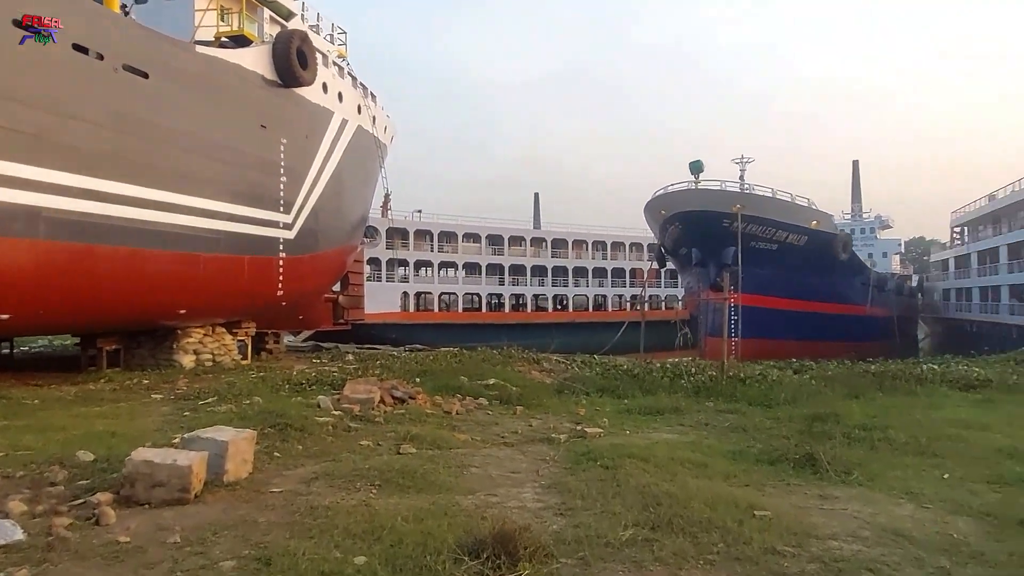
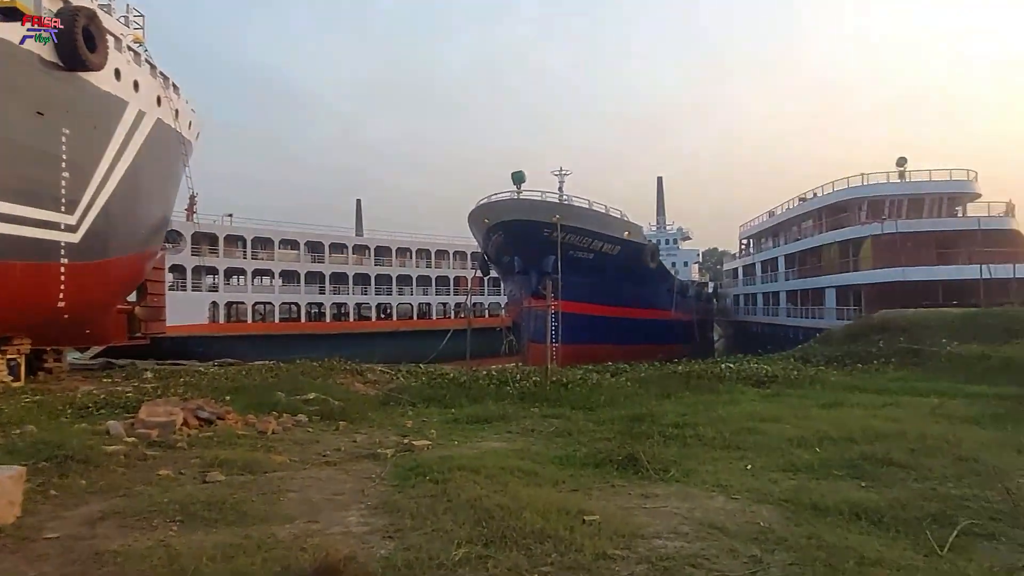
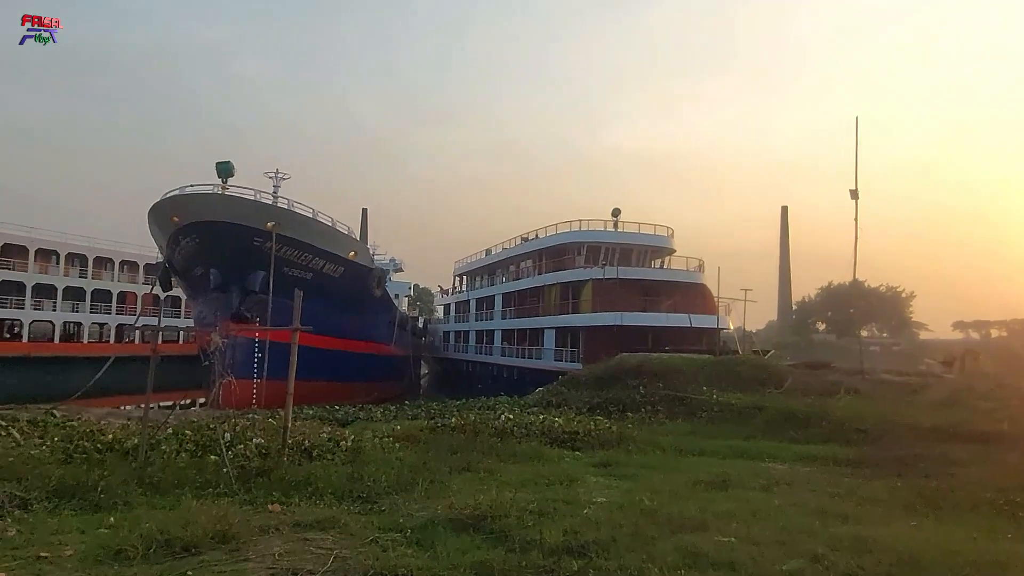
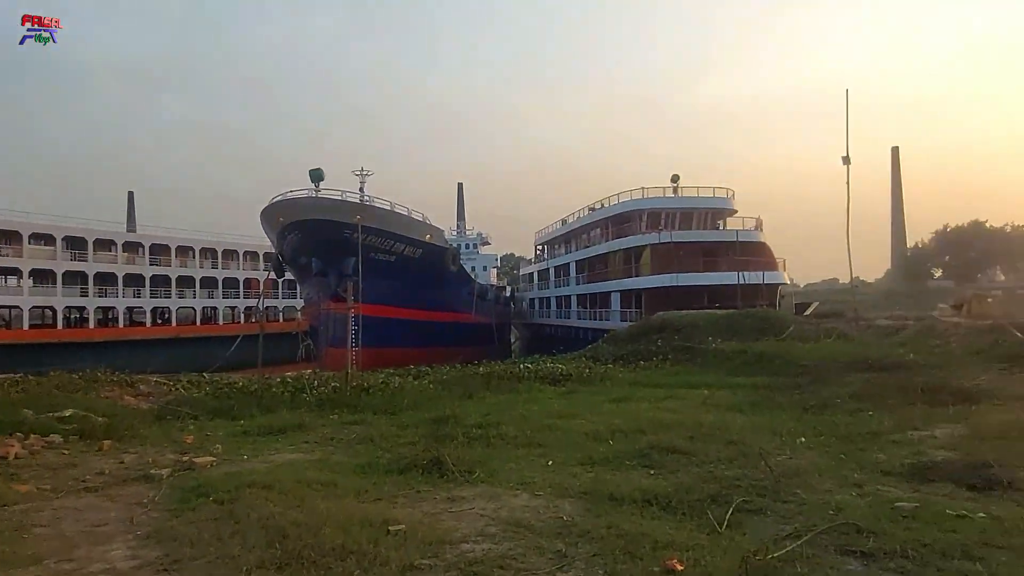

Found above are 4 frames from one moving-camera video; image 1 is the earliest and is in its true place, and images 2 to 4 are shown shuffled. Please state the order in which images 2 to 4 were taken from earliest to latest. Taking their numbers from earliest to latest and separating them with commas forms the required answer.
2, 4, 3
